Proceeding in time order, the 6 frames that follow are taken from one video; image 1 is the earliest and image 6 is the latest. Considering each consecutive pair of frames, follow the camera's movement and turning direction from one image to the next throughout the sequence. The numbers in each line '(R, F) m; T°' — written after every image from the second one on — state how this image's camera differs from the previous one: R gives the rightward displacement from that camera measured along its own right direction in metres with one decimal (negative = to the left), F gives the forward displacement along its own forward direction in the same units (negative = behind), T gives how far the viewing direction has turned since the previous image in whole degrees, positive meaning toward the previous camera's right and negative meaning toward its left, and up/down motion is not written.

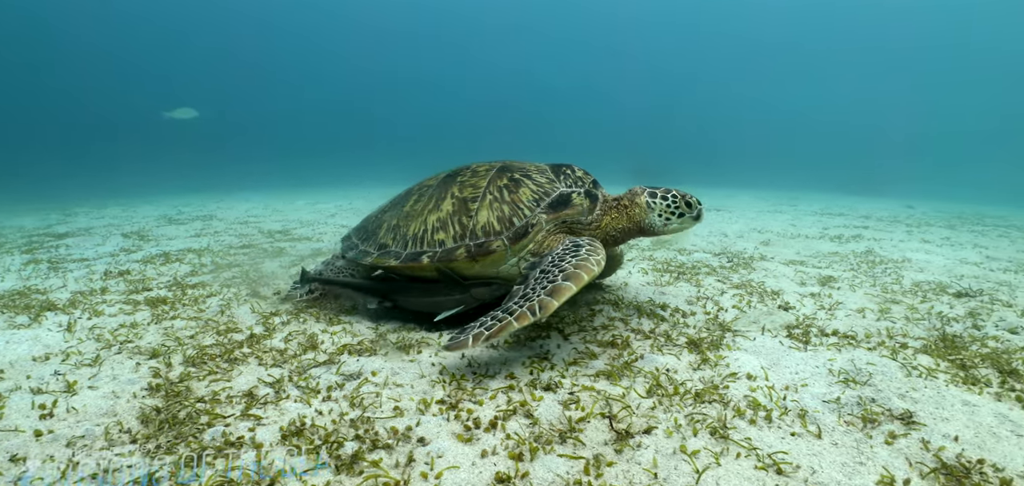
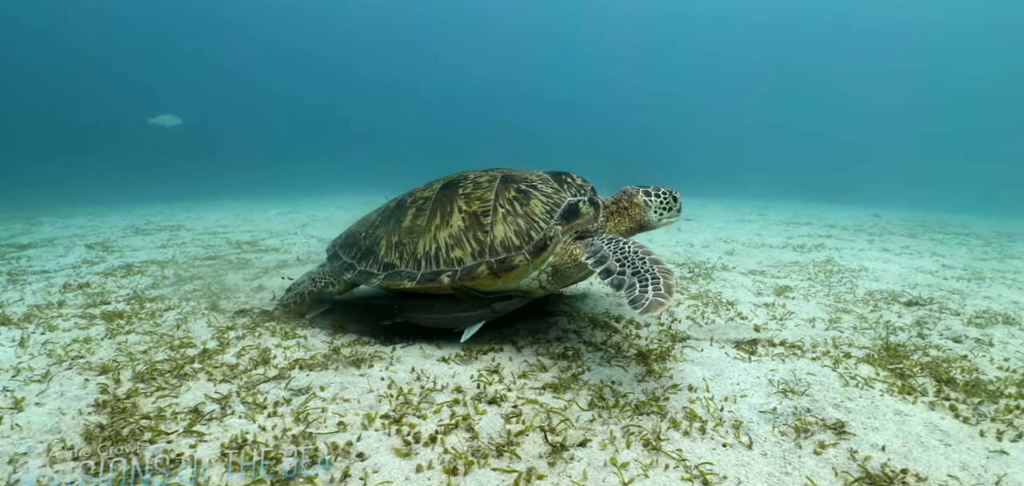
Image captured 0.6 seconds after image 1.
(+0.2, -0.1) m; +2°
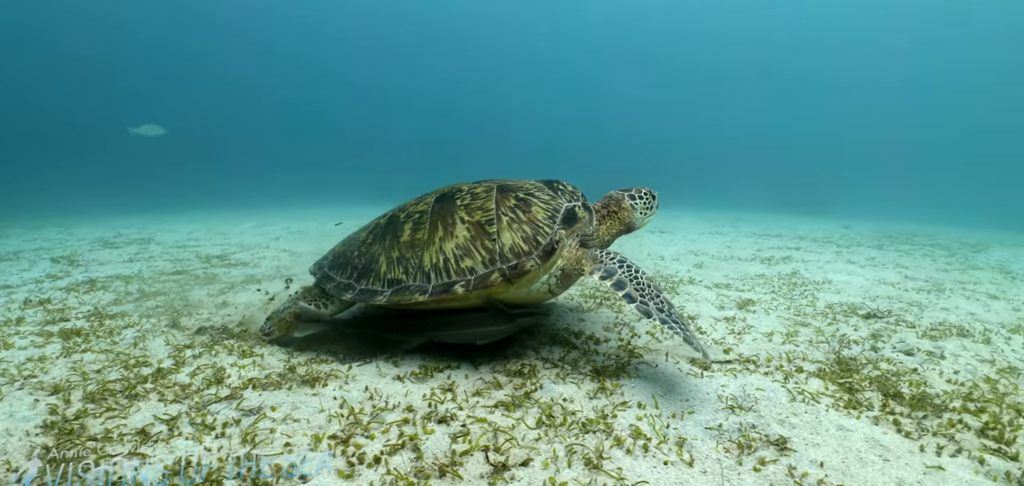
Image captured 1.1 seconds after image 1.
(+0.2, -0.1) m; +1°
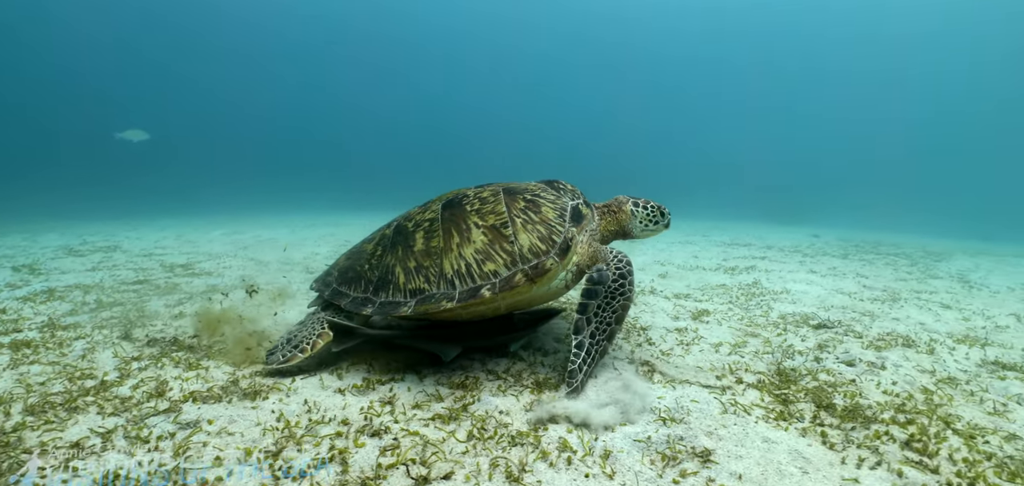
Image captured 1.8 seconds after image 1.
(+0.3, -0.1) m; +1°
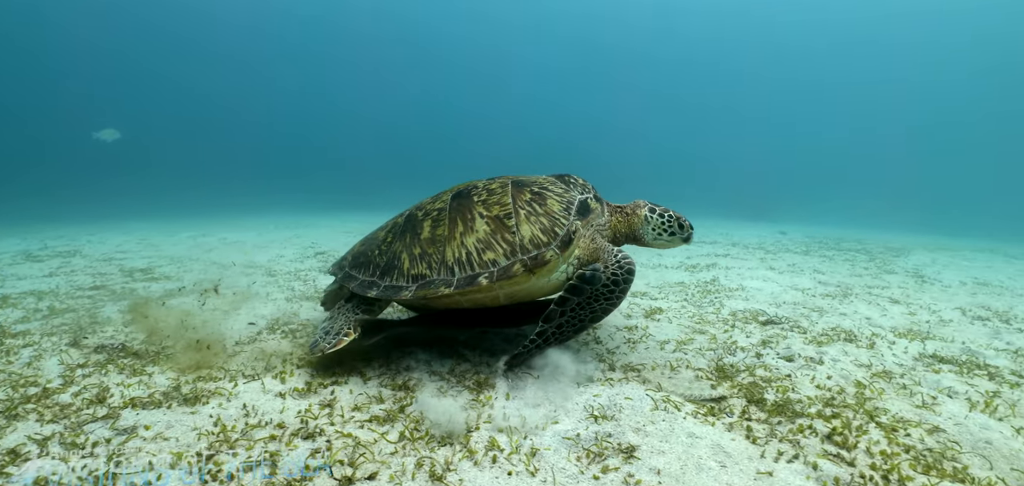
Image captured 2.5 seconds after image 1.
(+0.4, -0.1) m; +1°
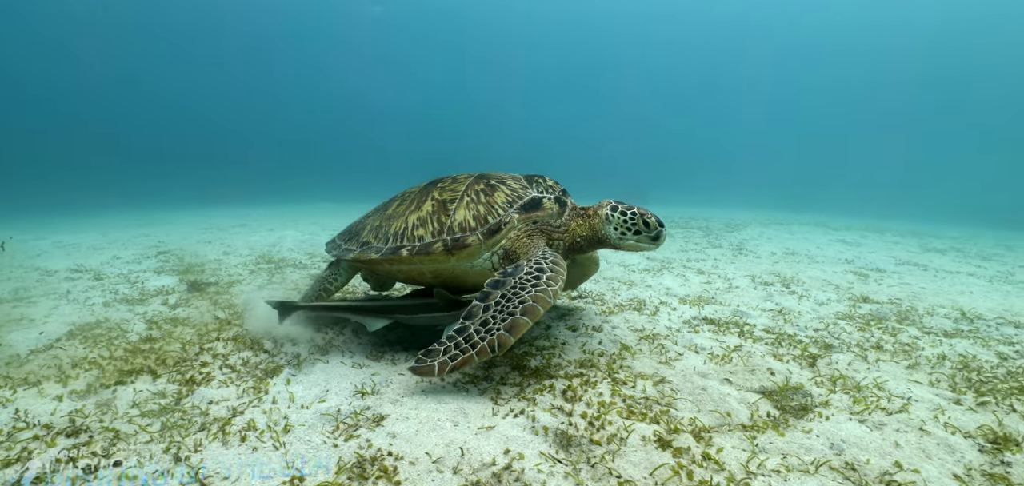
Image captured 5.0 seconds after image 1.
(+1.3, -0.7) m; +8°
